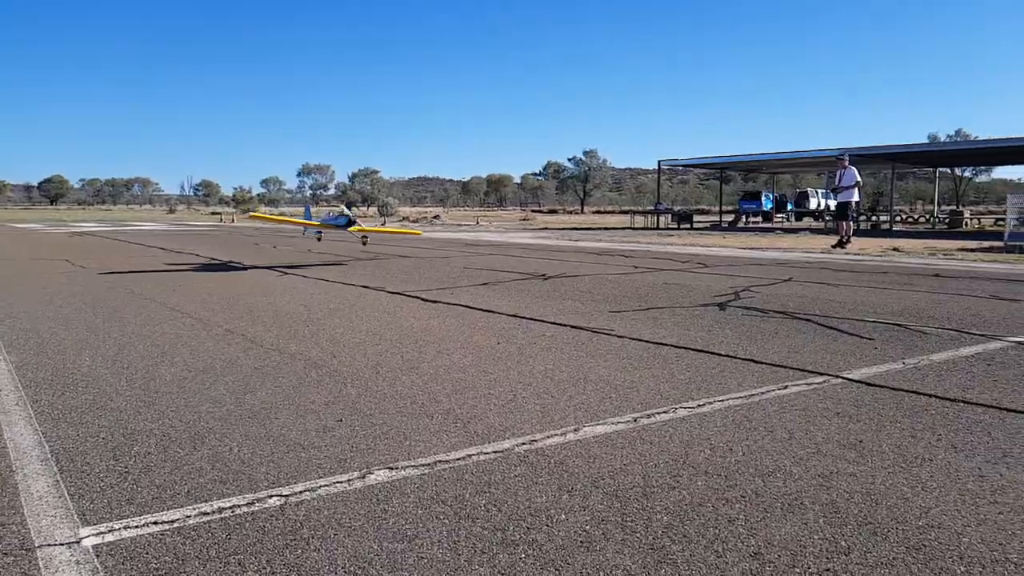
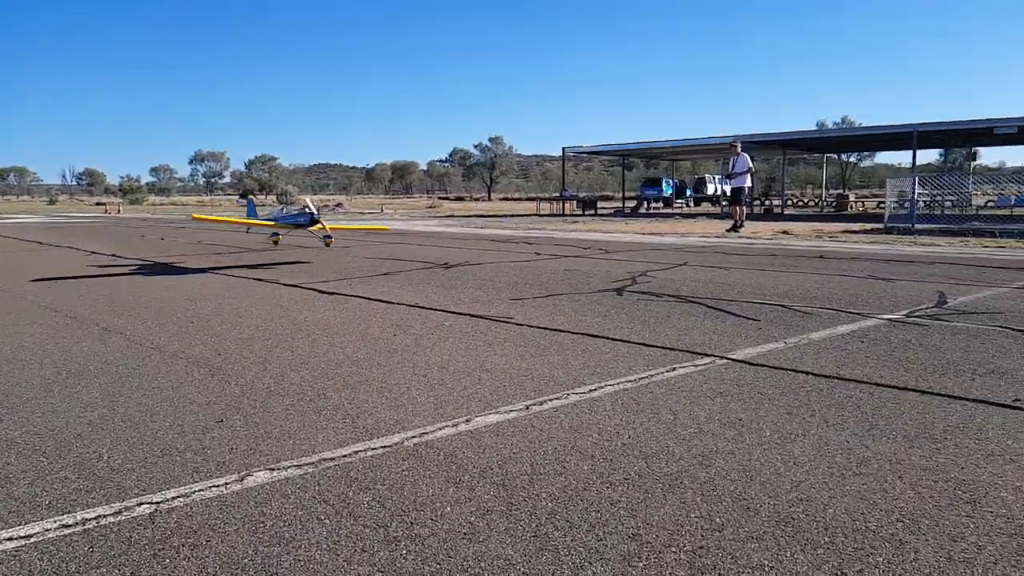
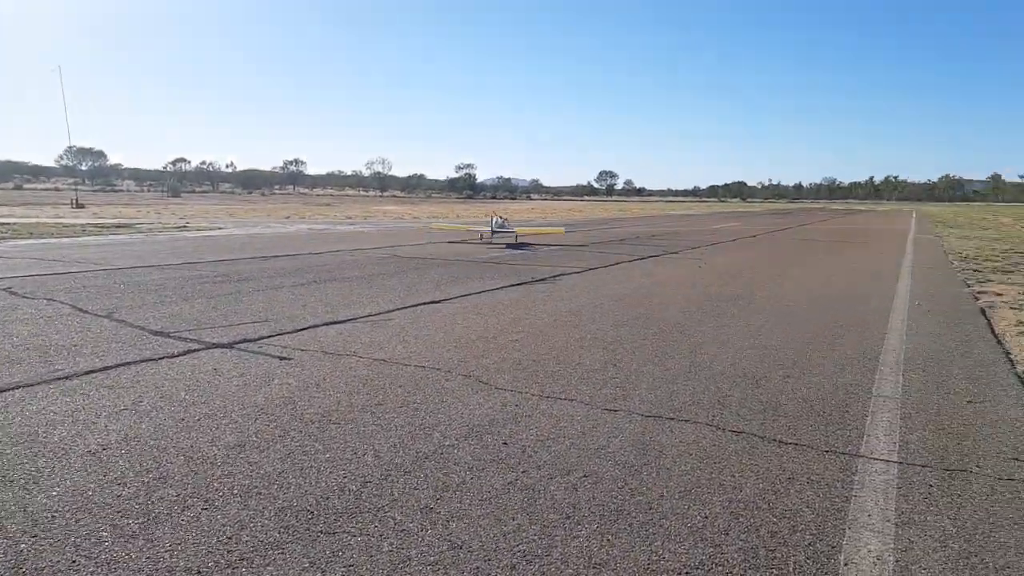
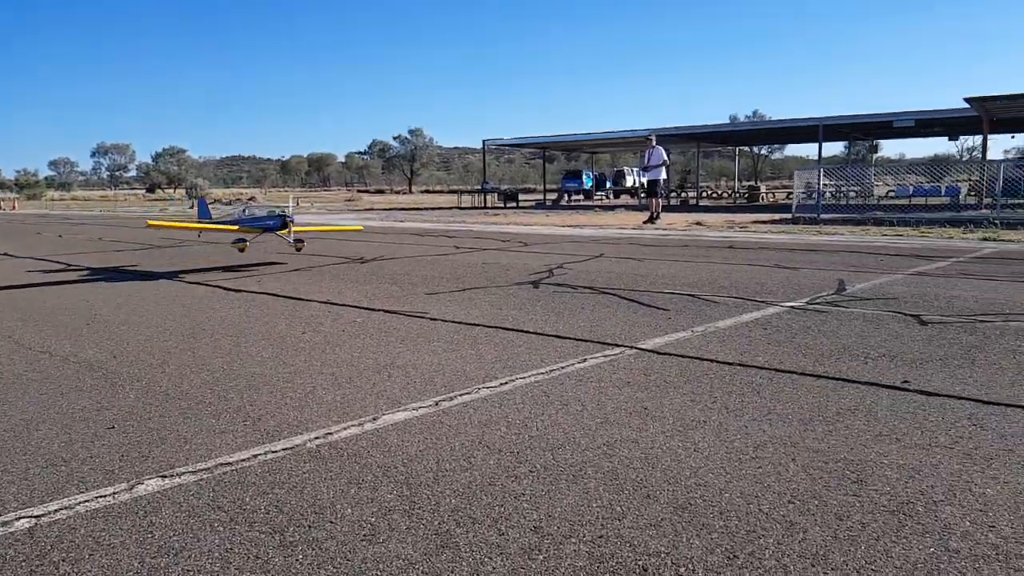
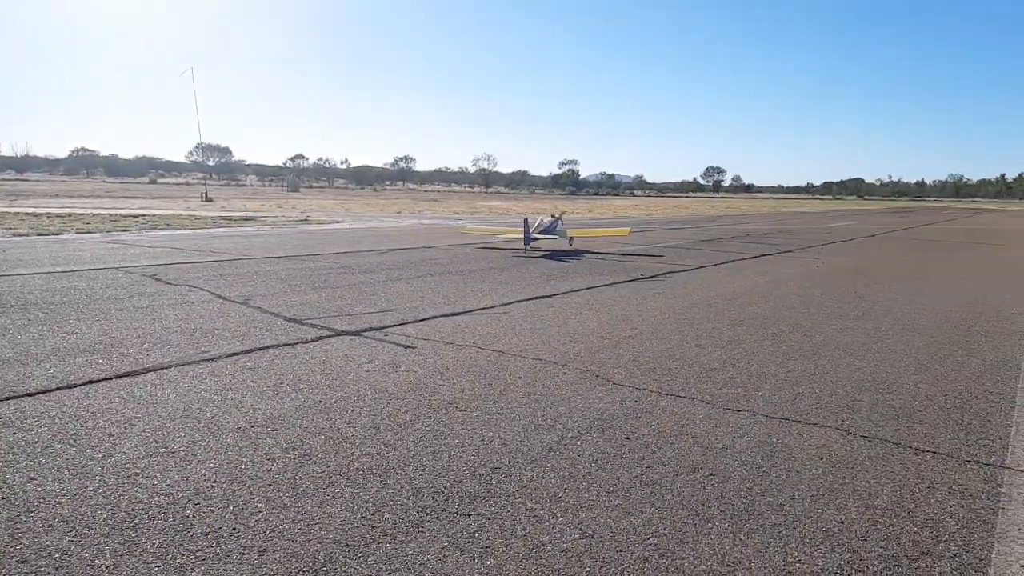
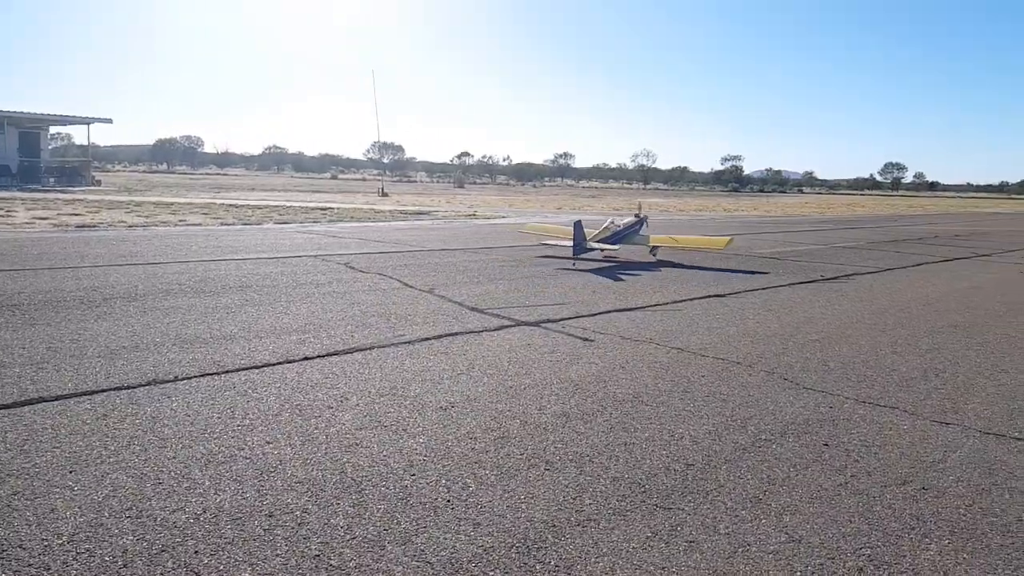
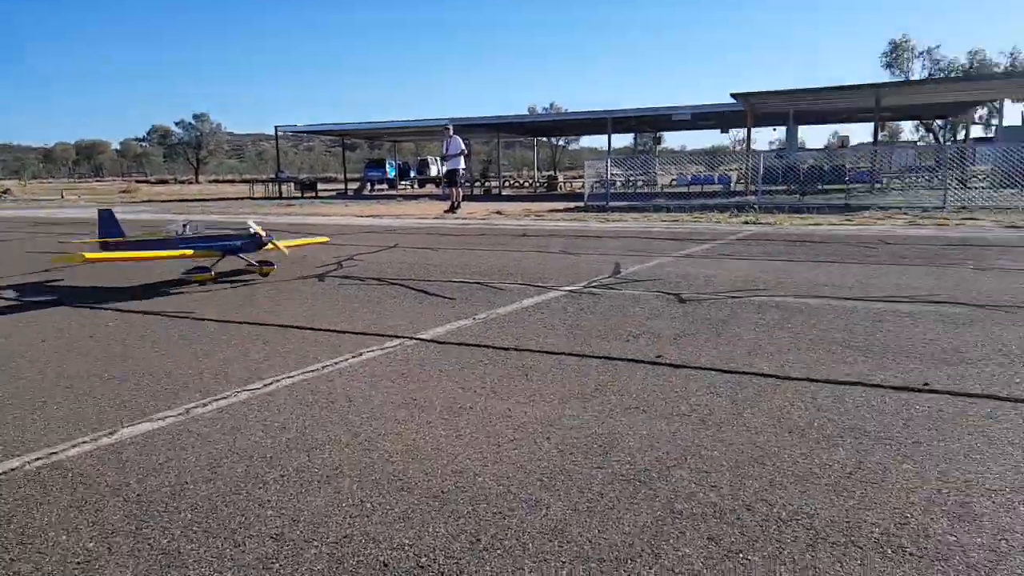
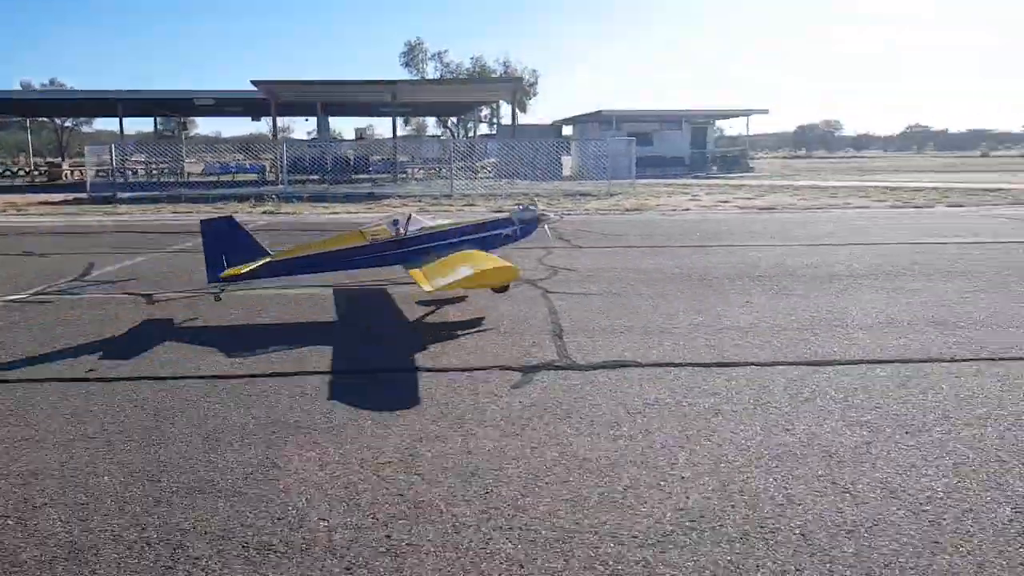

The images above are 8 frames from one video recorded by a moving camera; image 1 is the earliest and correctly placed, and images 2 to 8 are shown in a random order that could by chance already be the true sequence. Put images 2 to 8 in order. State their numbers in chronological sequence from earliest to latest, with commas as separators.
2, 4, 7, 8, 6, 5, 3
